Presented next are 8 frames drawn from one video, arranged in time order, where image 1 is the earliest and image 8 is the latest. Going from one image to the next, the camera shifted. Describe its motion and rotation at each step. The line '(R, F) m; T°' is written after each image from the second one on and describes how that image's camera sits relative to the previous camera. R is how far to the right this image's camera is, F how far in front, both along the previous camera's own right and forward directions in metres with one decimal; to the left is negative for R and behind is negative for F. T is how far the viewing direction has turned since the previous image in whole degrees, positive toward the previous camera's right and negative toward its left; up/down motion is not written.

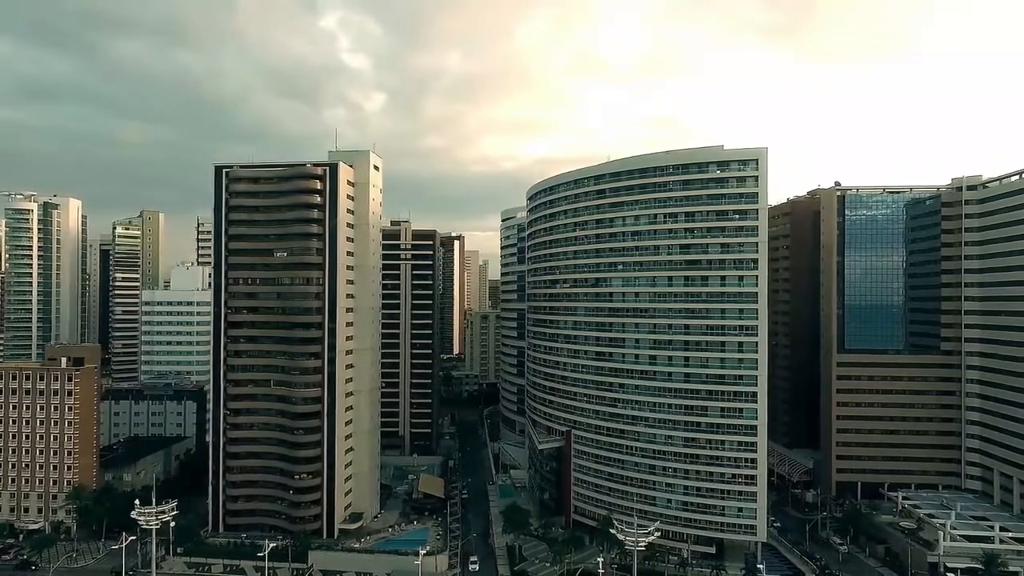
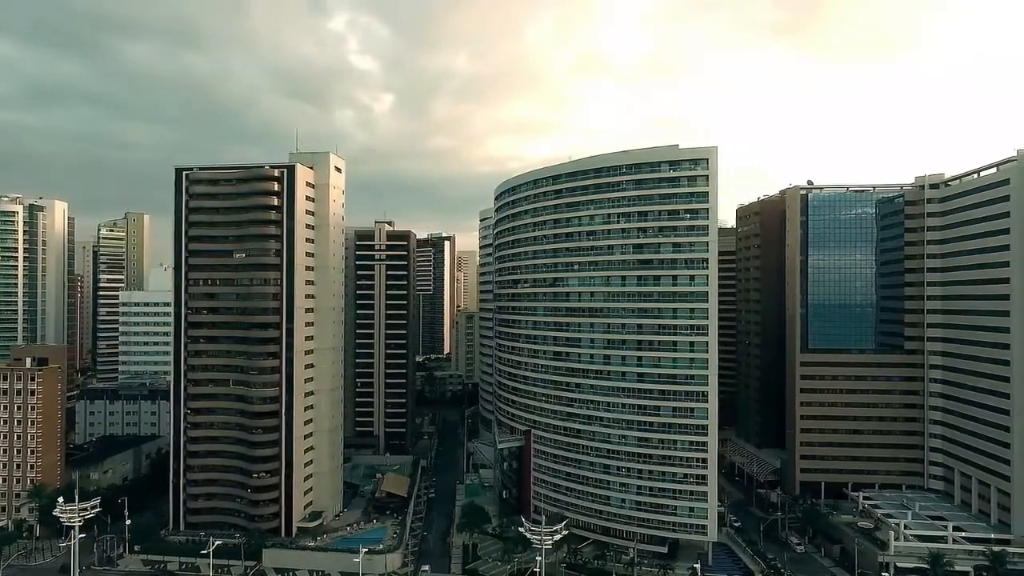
(+5.9, -0.3) m; -1°
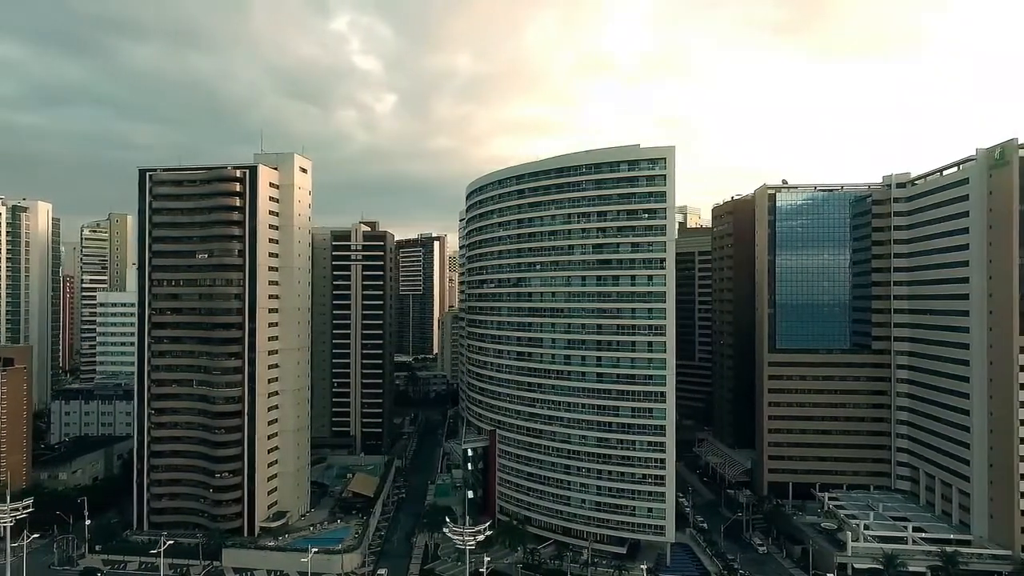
(+4.7, 0.0) m; 0°
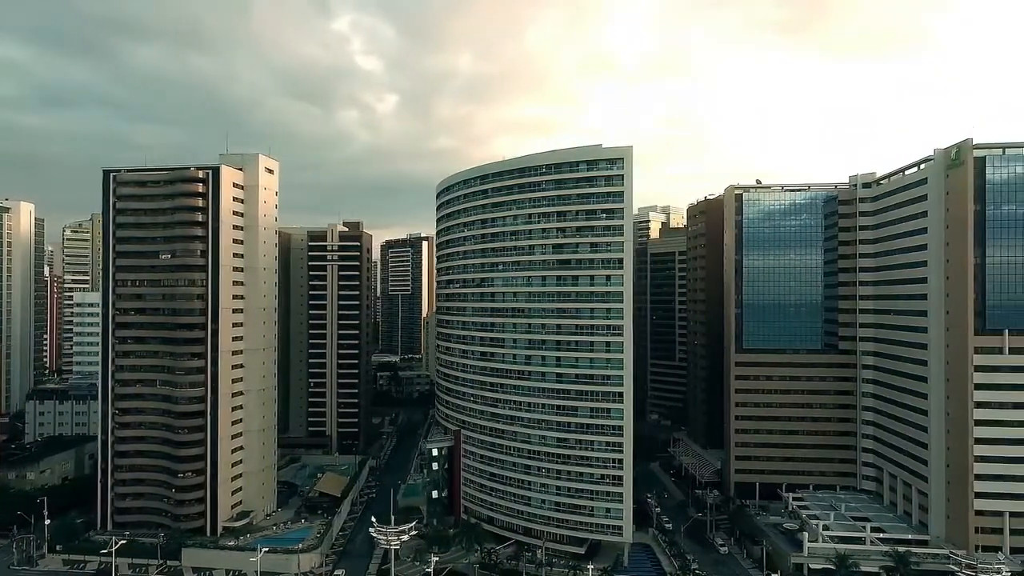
(+4.5, -0.1) m; 0°
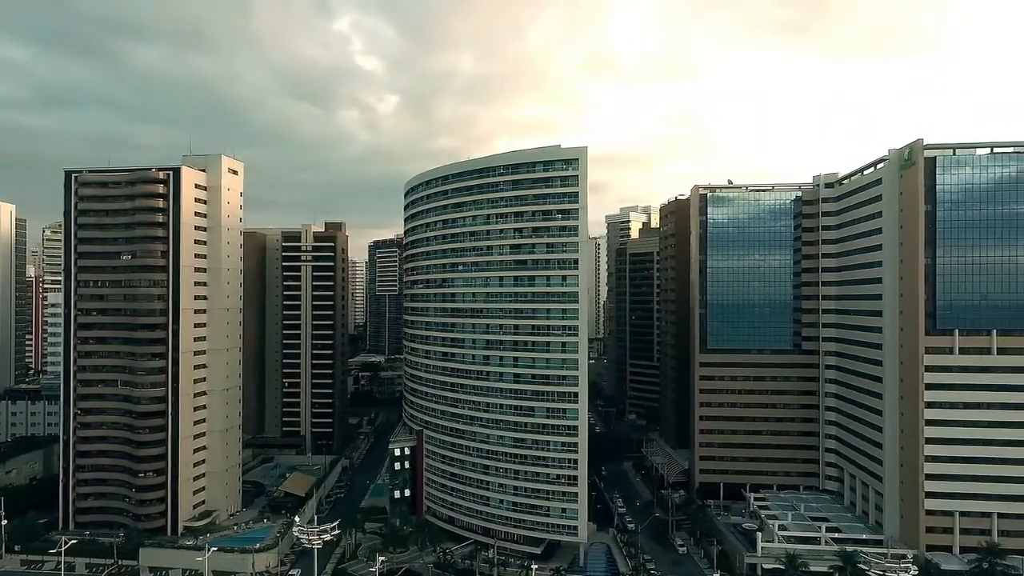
(+4.6, -0.1) m; 0°
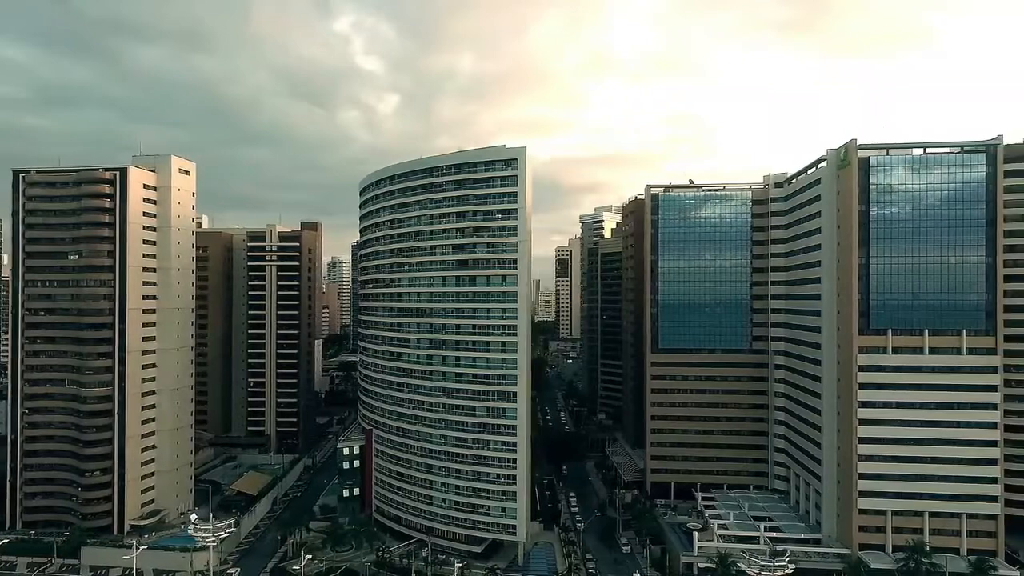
(+6.3, -0.2) m; 0°
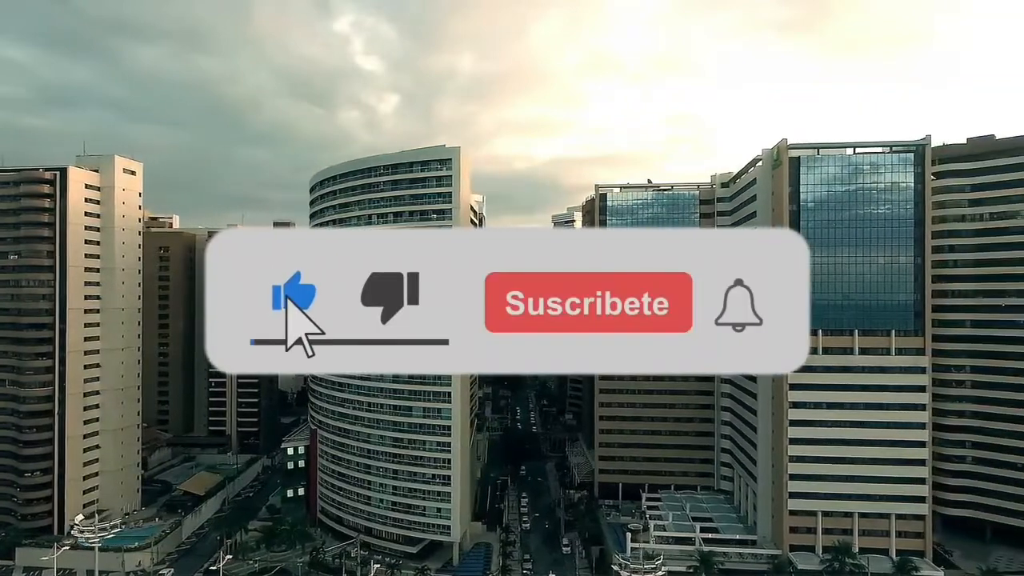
(+6.7, +0.2) m; 0°
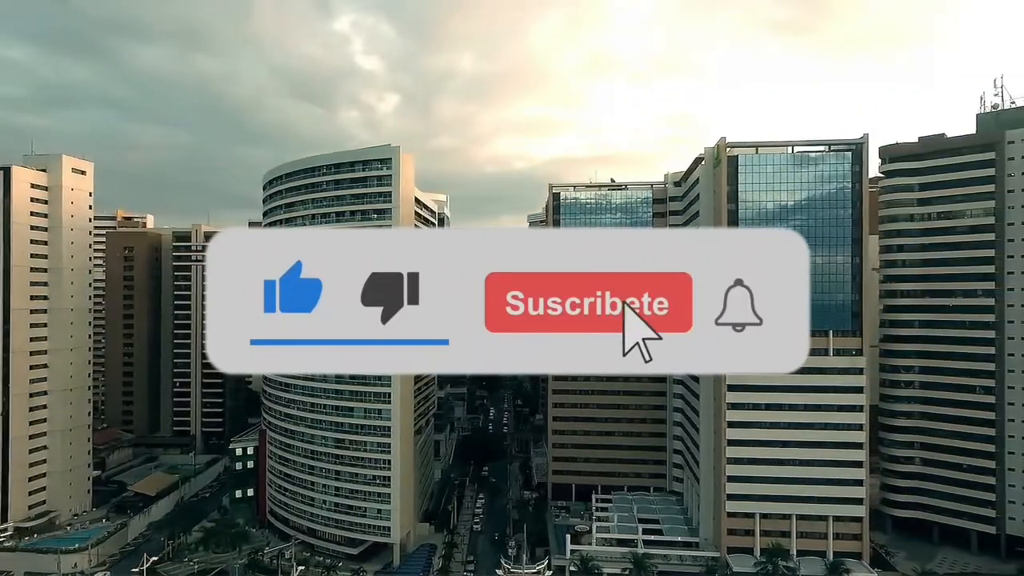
(+6.0, +0.5) m; 0°
